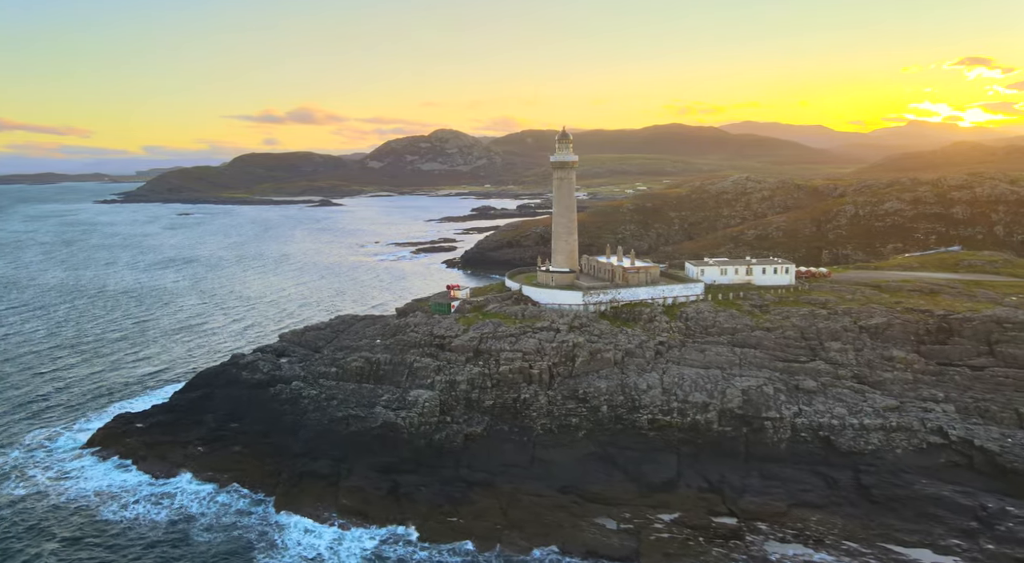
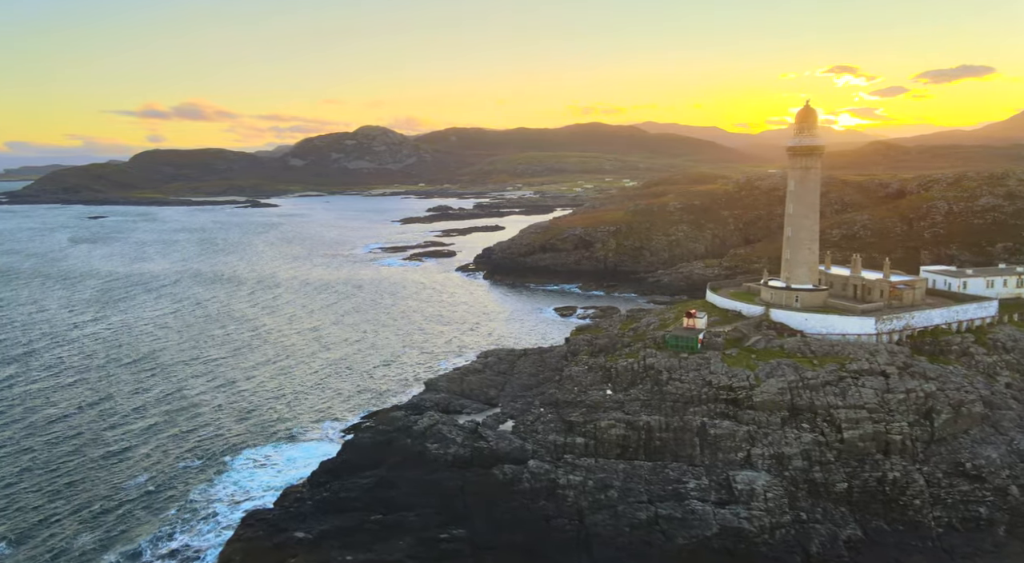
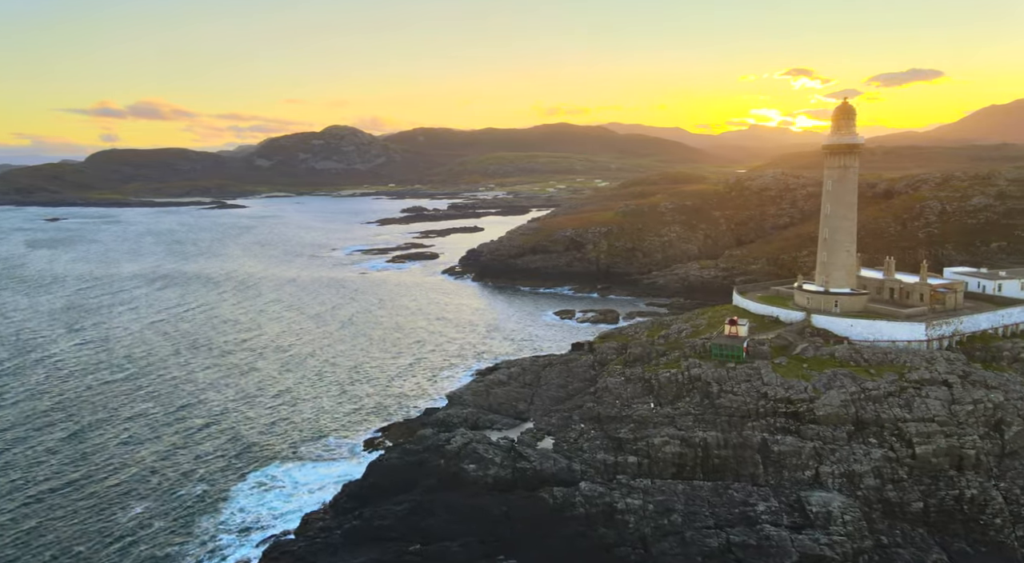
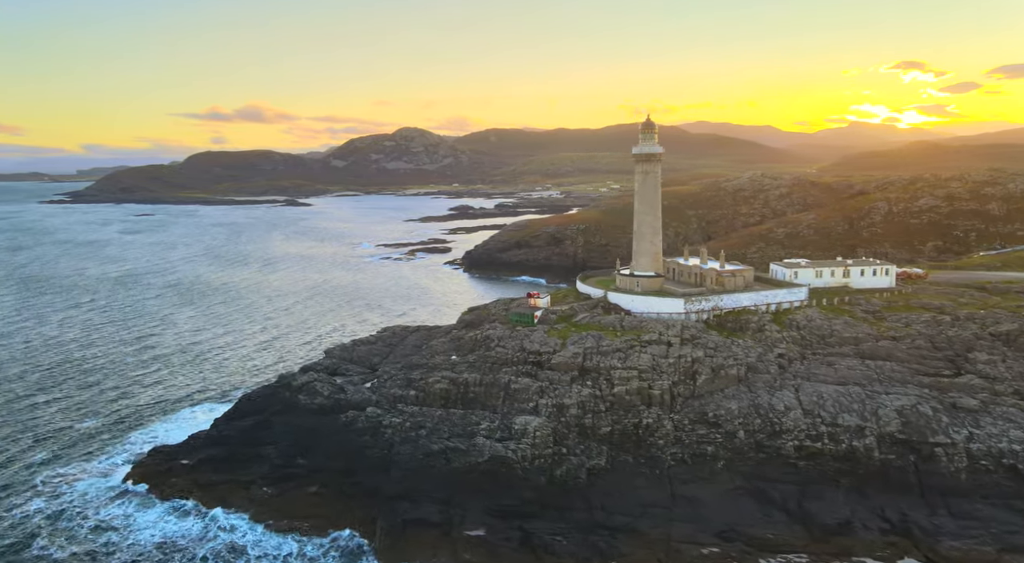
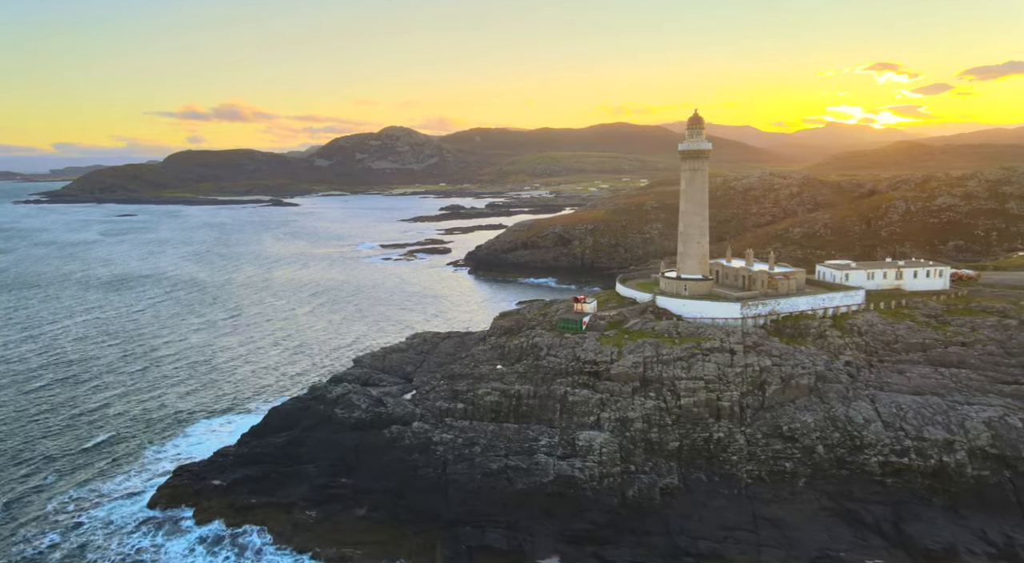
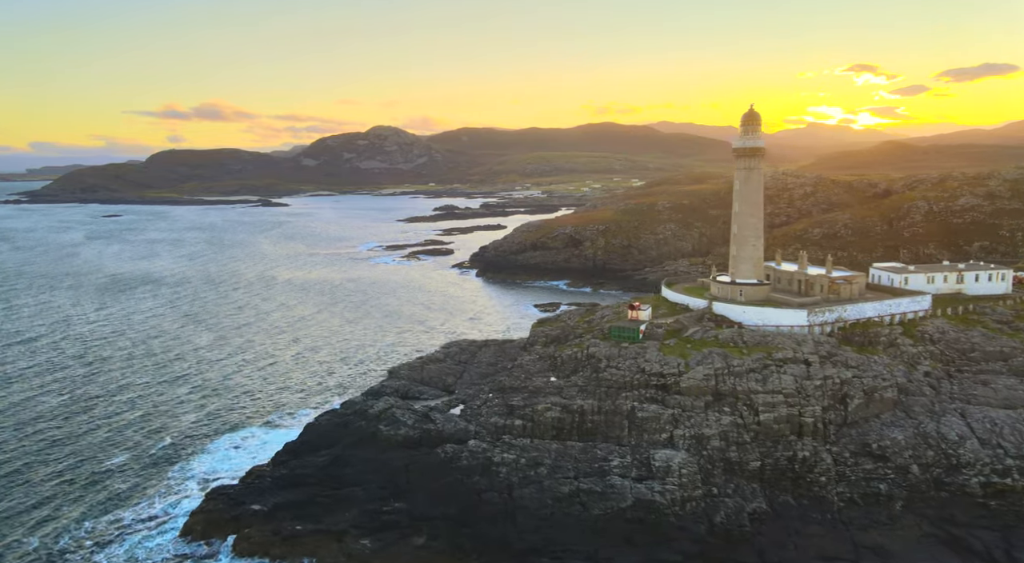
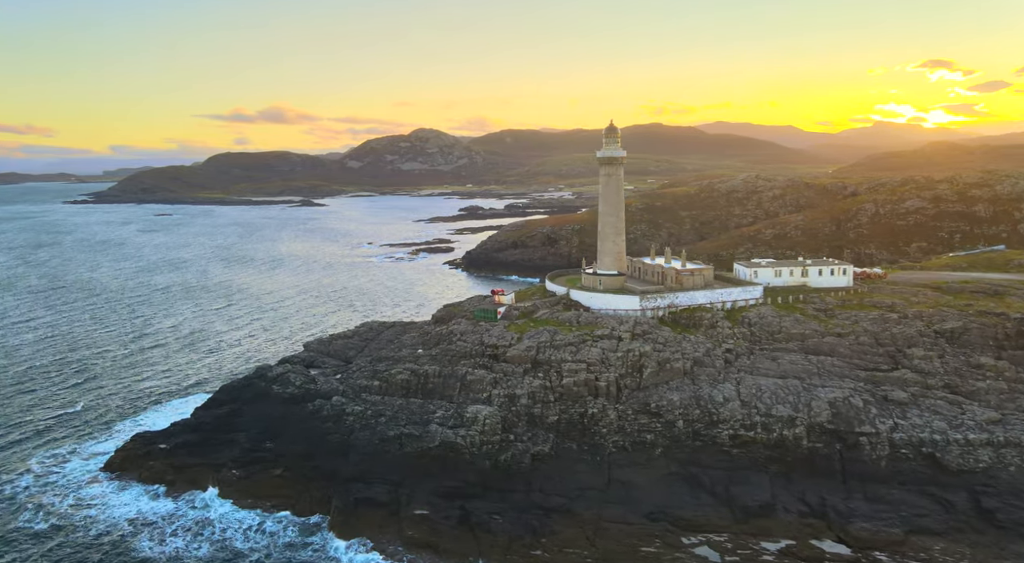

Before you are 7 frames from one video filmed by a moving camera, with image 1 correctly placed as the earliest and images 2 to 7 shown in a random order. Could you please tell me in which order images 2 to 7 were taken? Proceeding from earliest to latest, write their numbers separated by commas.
7, 4, 5, 6, 2, 3
